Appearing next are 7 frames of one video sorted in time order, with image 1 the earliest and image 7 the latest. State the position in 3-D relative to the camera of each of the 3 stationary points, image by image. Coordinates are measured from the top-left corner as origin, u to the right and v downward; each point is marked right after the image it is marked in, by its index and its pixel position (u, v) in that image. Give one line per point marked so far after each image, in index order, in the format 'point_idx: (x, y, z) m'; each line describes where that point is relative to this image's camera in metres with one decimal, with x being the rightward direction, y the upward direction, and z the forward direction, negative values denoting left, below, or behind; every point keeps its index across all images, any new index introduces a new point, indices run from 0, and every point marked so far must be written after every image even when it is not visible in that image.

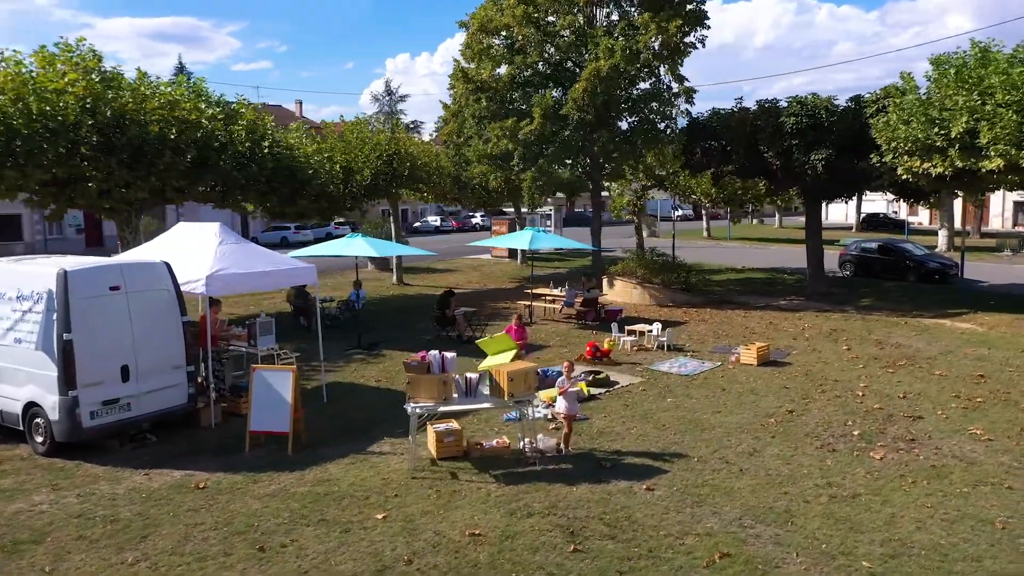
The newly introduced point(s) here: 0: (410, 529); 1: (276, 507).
0: (-0.9, -2.0, +6.8) m
1: (-2.1, -2.0, +7.3) m
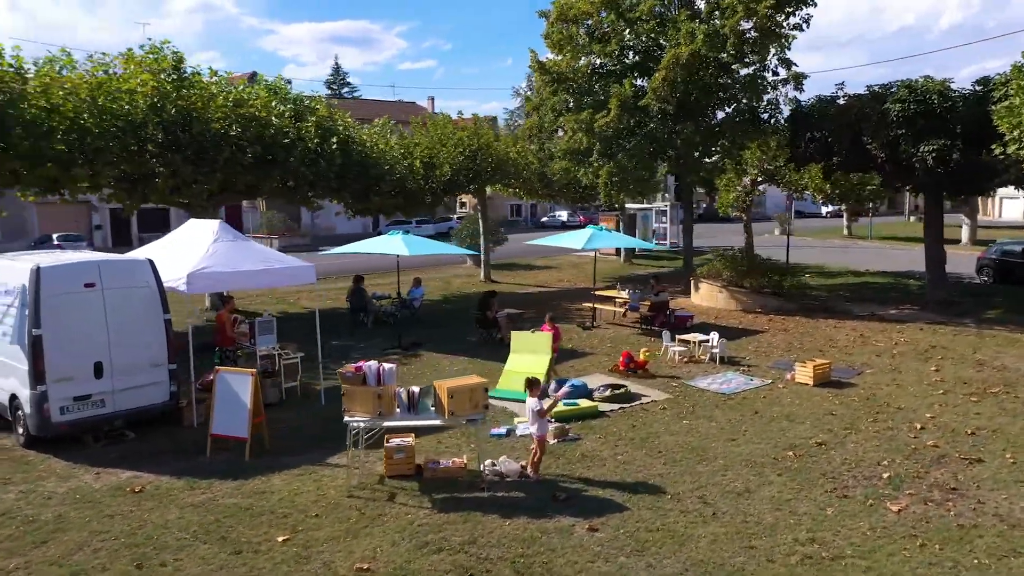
0: (-1.6, -2.1, +6.3) m
1: (-2.8, -2.0, +7.0) m
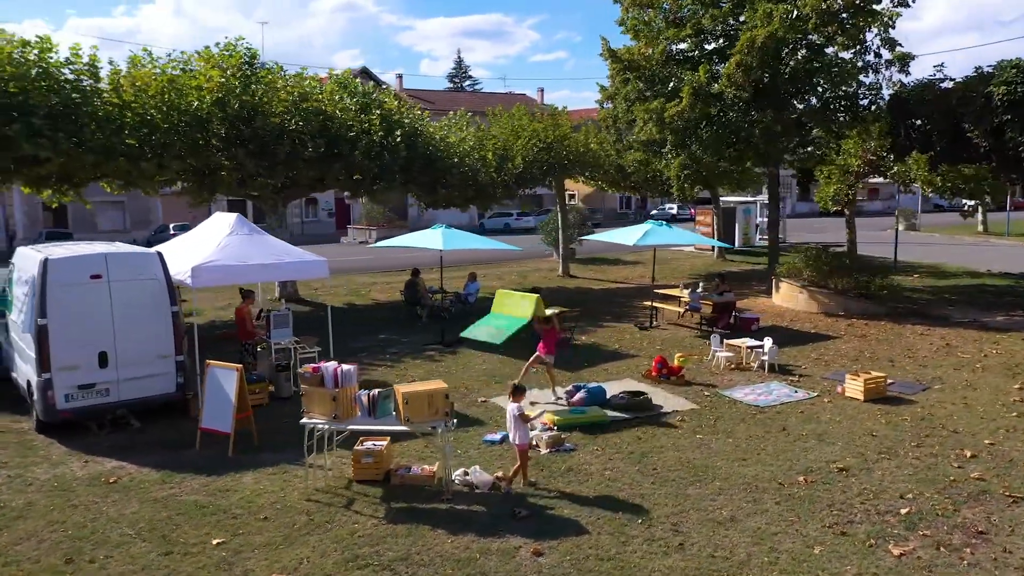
0: (-2.1, -2.1, +6.1) m
1: (-3.2, -1.9, +7.0) m
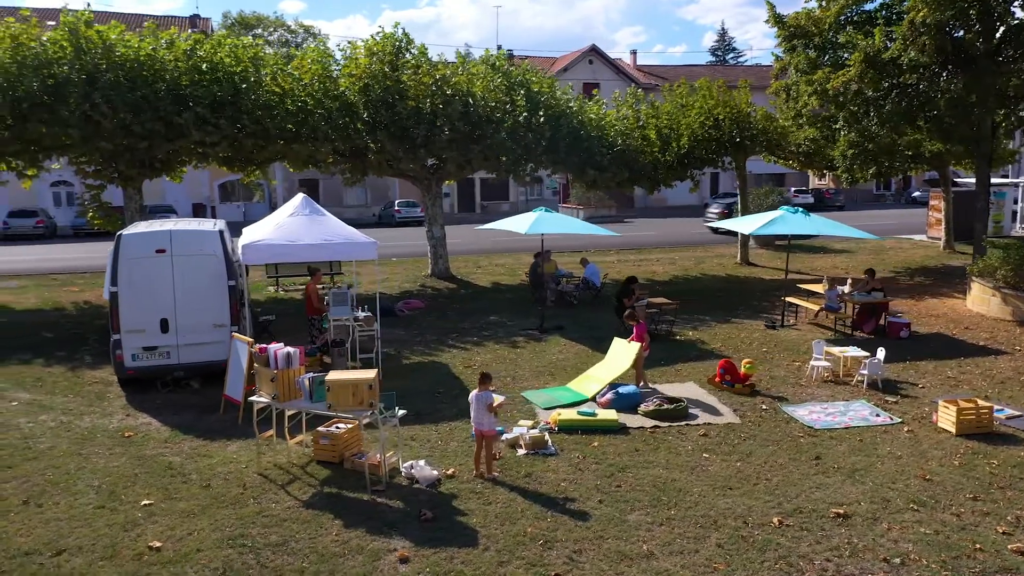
0: (-3.1, -1.9, +6.6) m
1: (-3.7, -1.7, +7.7) m
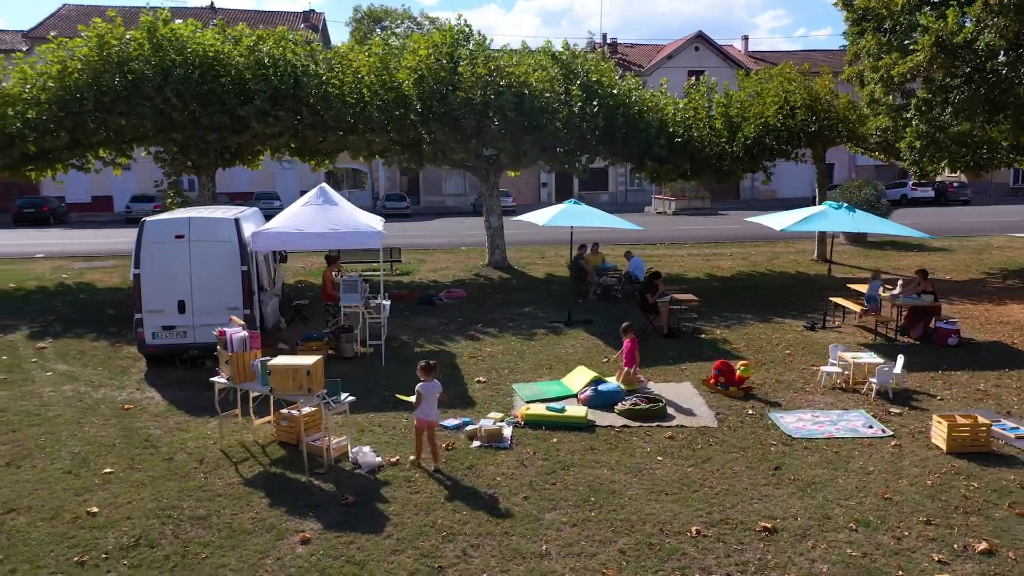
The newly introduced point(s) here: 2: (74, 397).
0: (-3.7, -1.8, +7.1) m
1: (-4.2, -1.5, +8.4) m
2: (-5.2, -1.3, +9.8) m
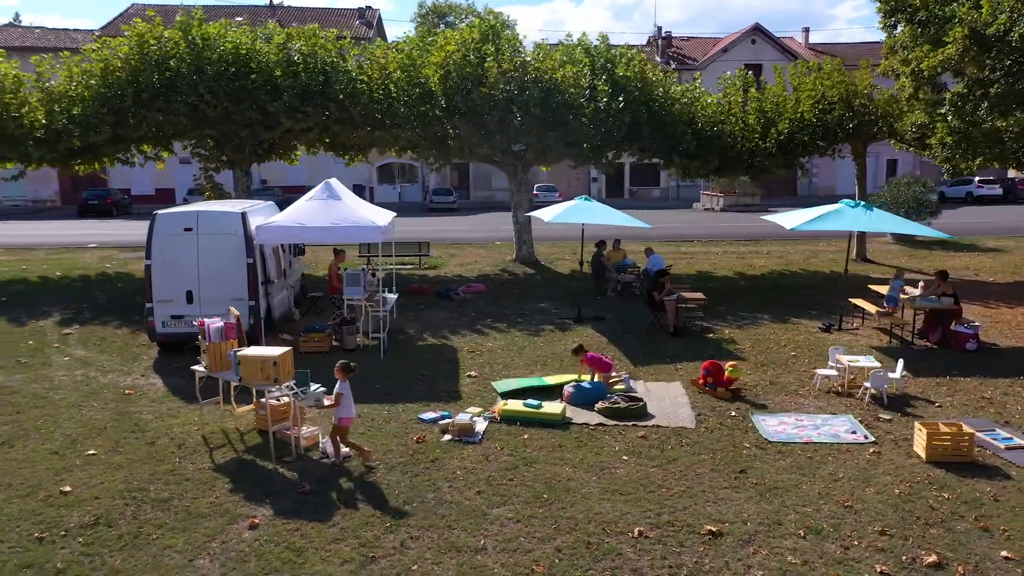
0: (-4.1, -1.7, +7.5) m
1: (-4.4, -1.4, +8.8) m
2: (-5.4, -1.2, +10.2) m
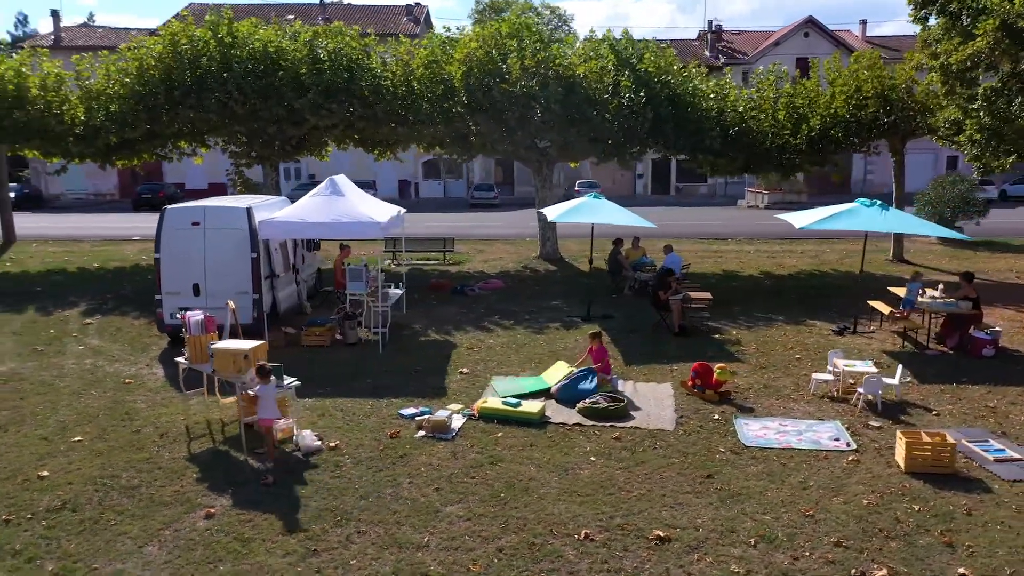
0: (-4.4, -1.6, +7.8) m
1: (-4.7, -1.3, +9.1) m
2: (-5.5, -1.1, +10.6) m
